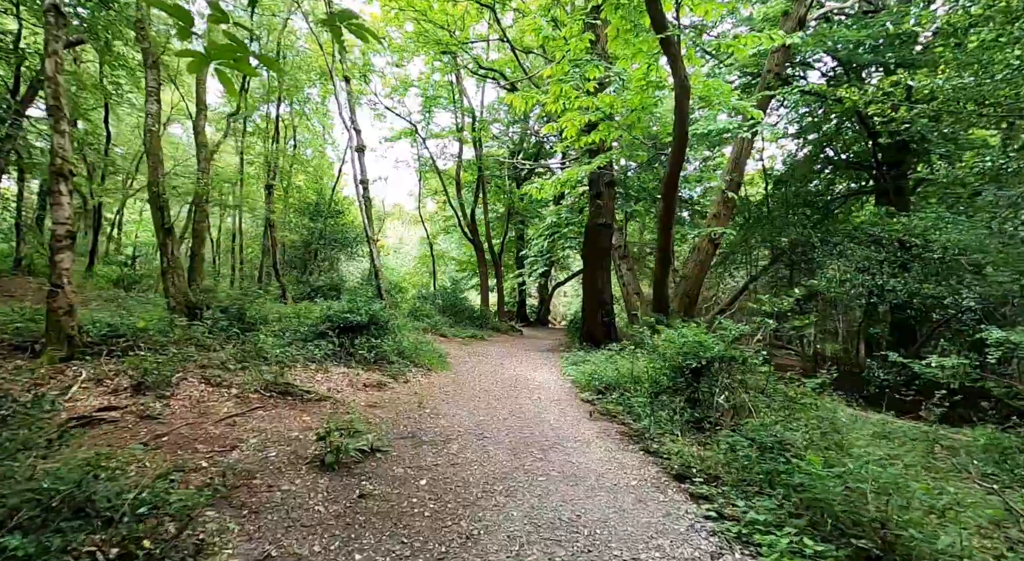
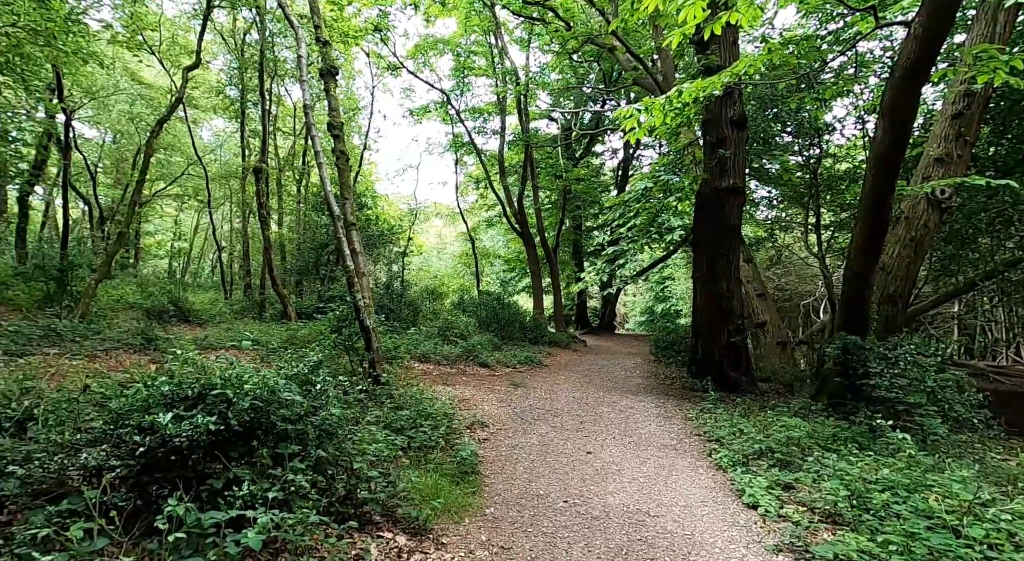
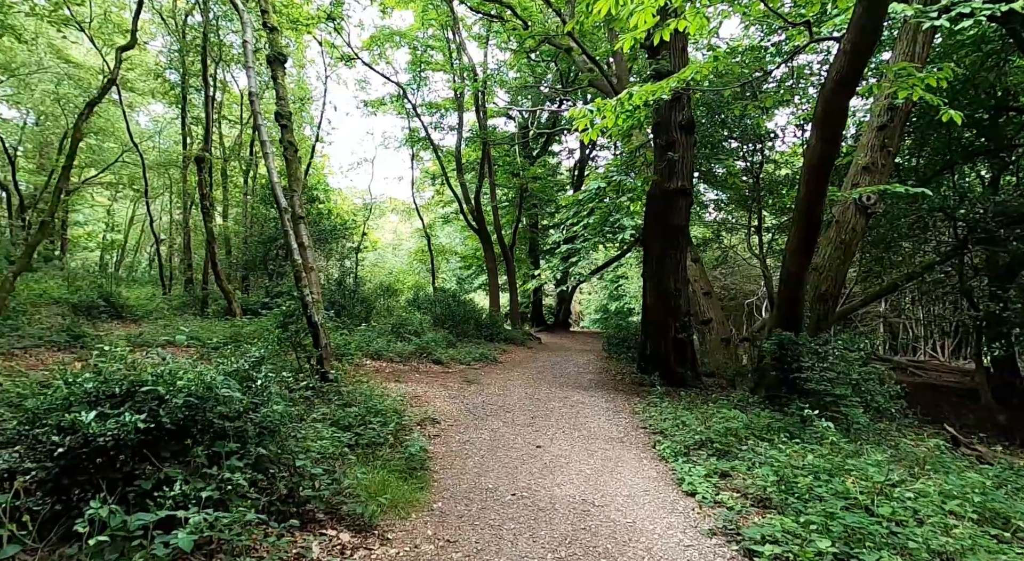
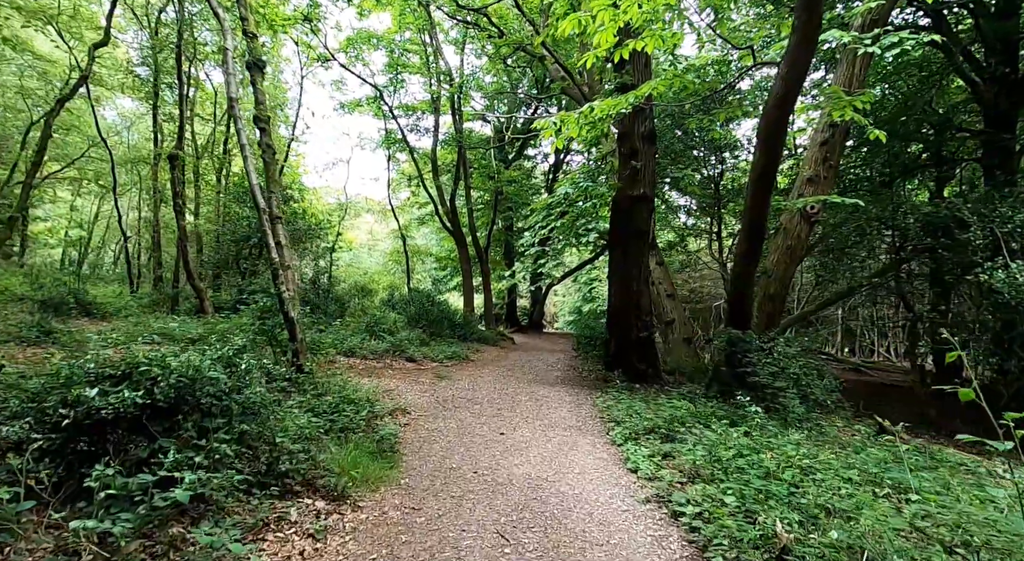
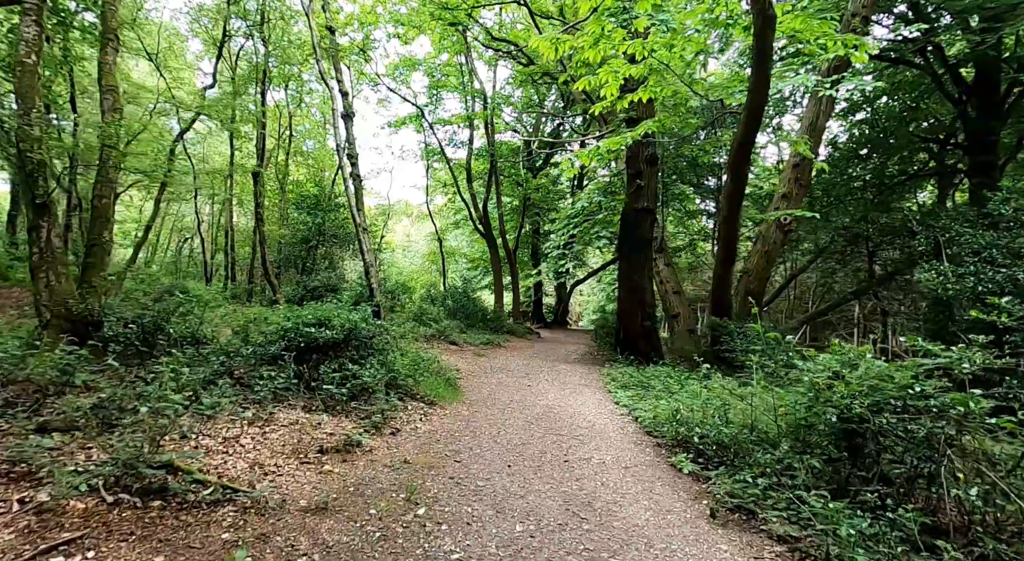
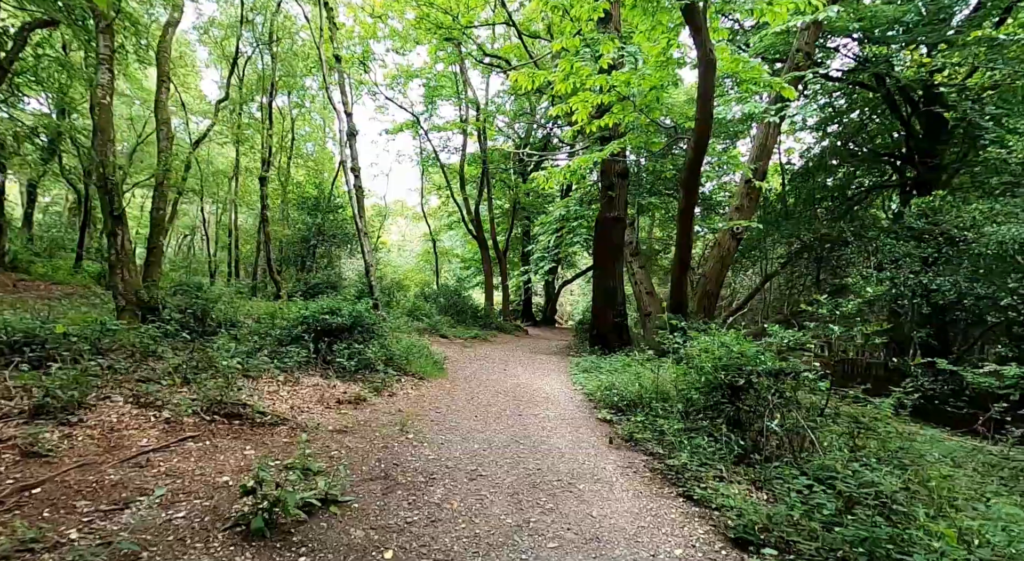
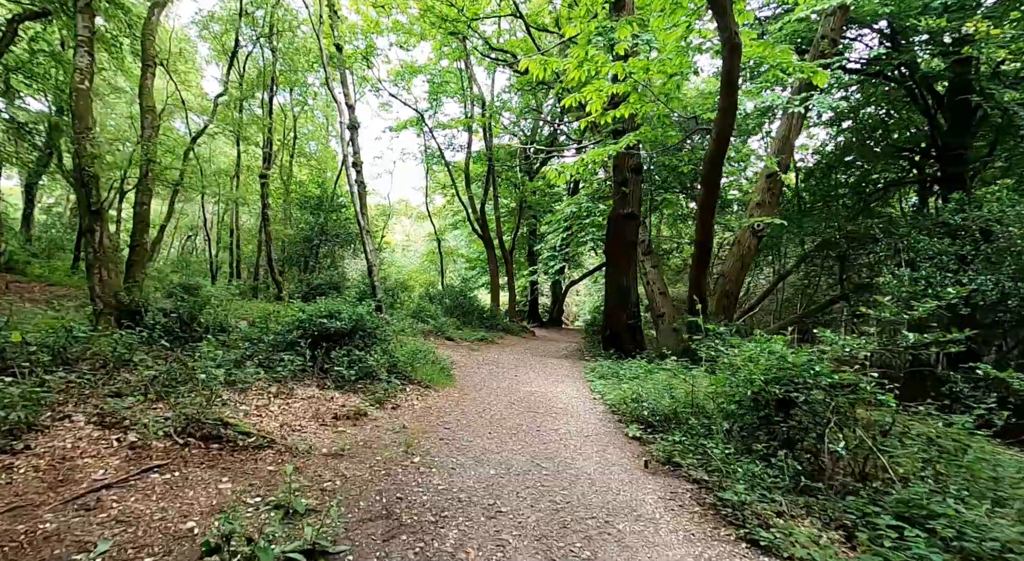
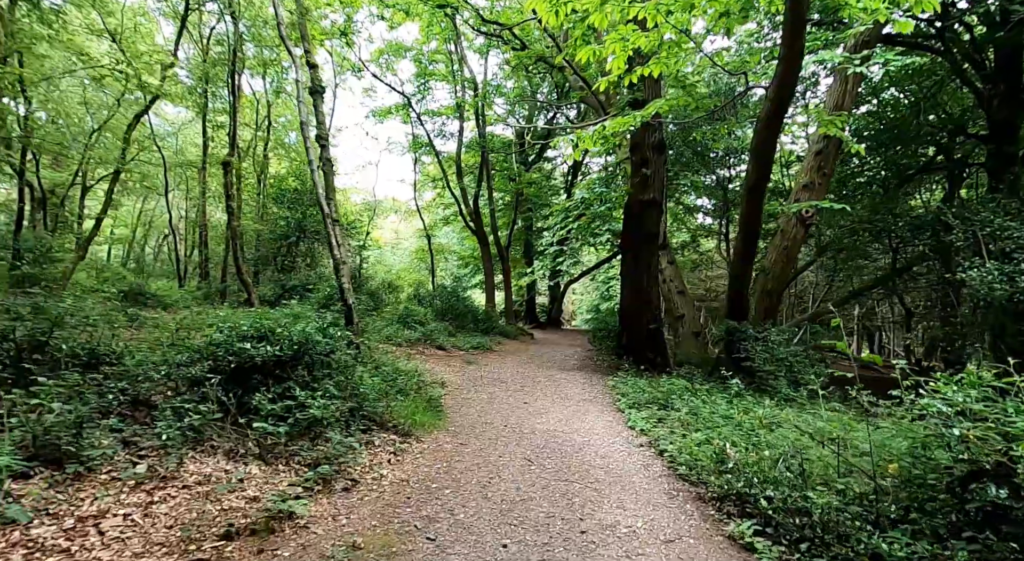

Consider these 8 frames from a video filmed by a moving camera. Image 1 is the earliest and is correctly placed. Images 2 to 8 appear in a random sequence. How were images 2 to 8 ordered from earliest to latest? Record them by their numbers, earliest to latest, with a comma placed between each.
6, 7, 5, 8, 4, 3, 2
